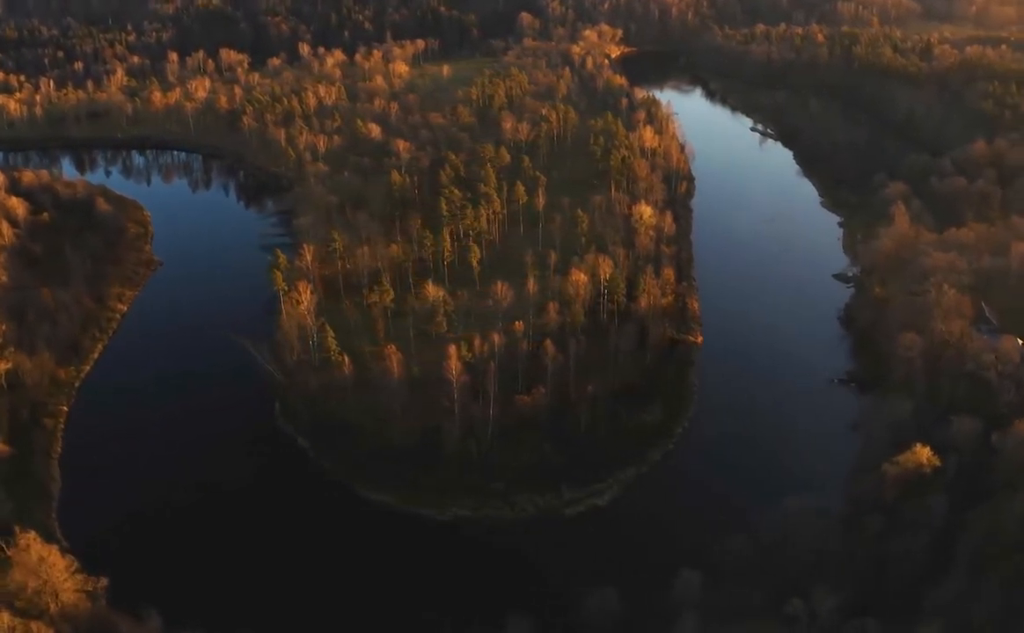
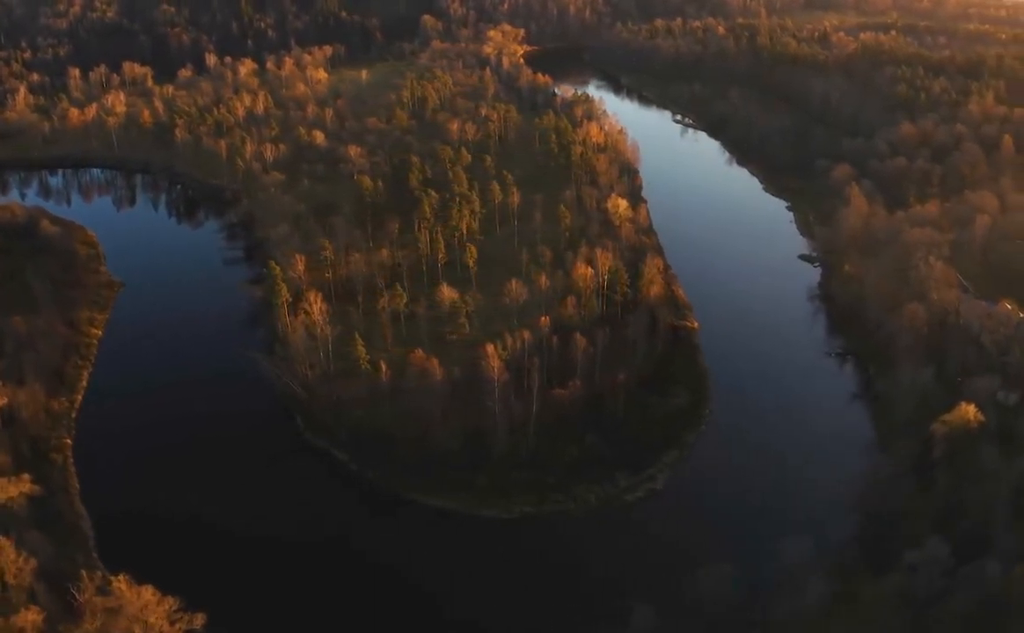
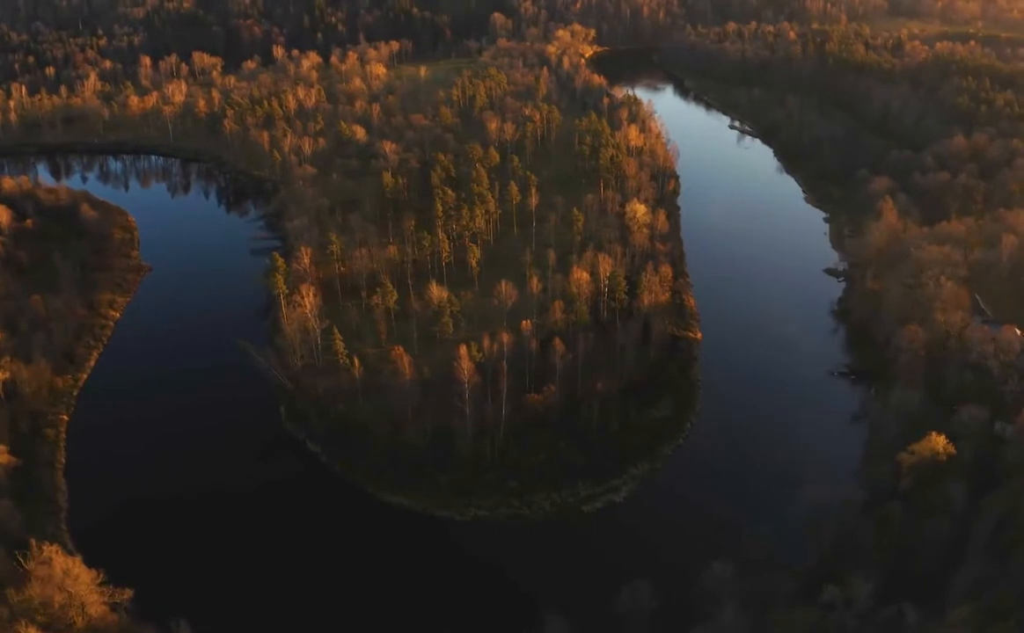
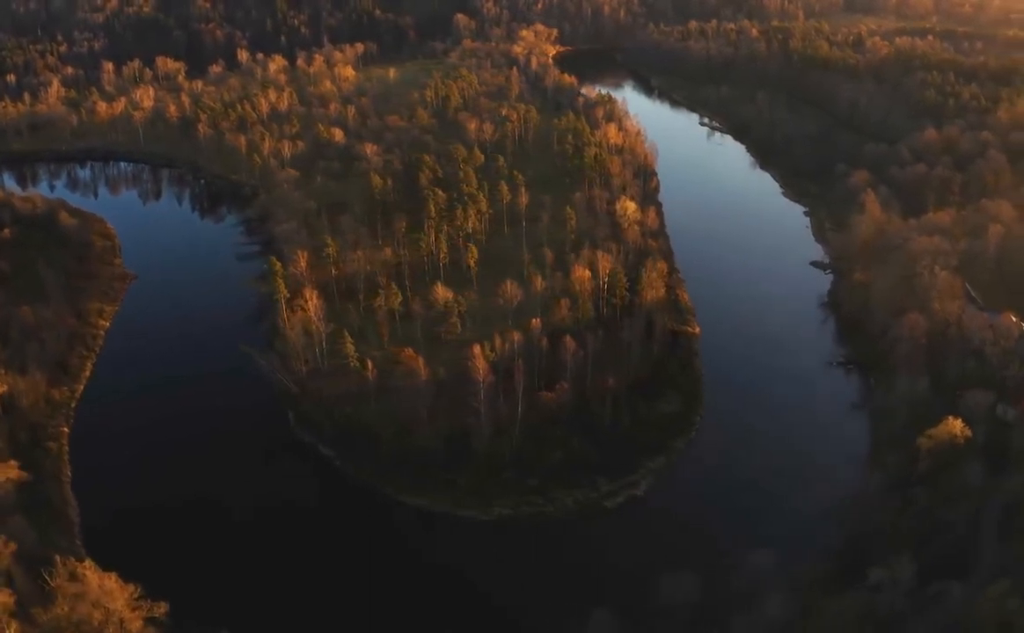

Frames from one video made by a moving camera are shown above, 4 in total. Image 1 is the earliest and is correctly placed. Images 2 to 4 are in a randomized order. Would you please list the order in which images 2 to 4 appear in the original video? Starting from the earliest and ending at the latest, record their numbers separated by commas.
3, 4, 2
